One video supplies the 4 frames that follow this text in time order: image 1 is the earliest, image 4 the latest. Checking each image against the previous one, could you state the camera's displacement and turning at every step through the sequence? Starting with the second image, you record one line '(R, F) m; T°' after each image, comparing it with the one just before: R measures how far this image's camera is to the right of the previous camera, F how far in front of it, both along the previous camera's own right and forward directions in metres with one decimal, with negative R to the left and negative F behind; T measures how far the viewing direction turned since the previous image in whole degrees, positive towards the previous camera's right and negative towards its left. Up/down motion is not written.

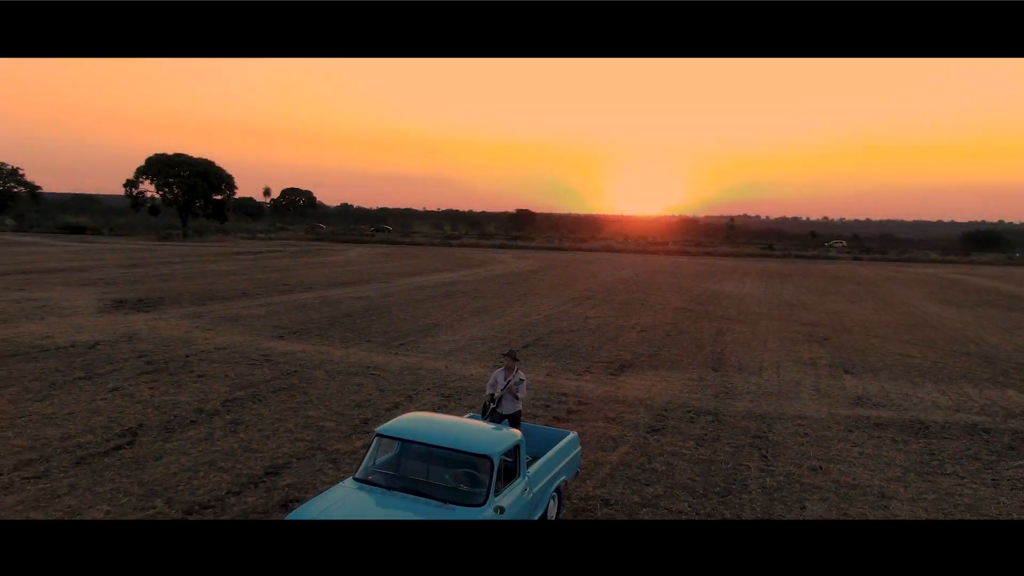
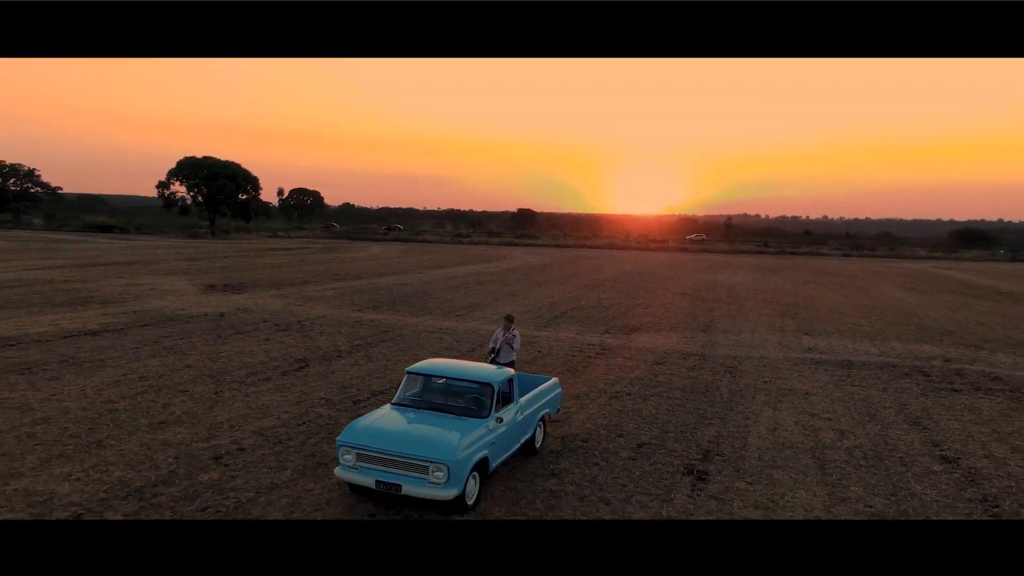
(-0.8, -3.5) m; 0°
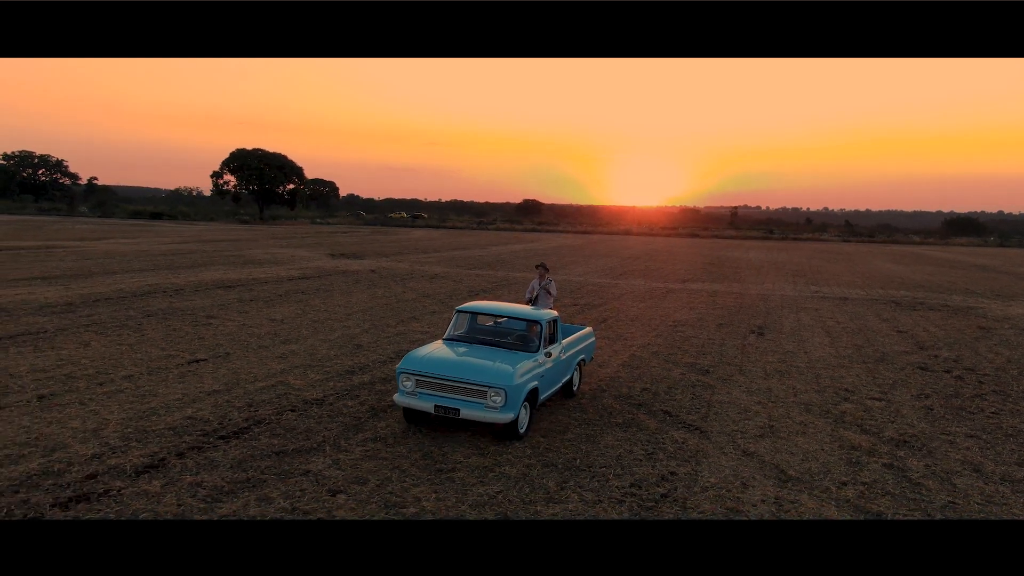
(-2.4, -5.1) m; 0°
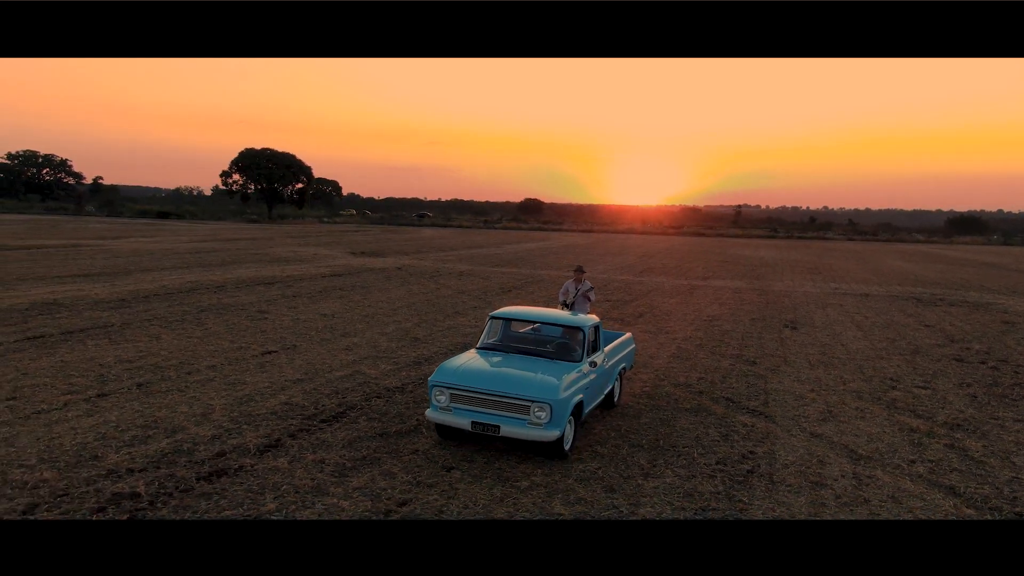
(-0.7, -0.4) m; 0°
